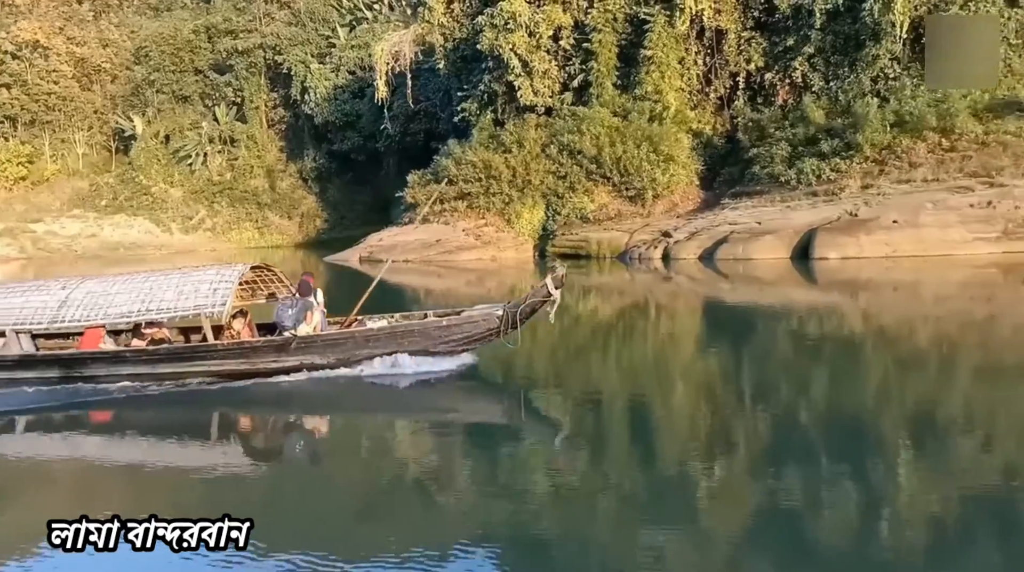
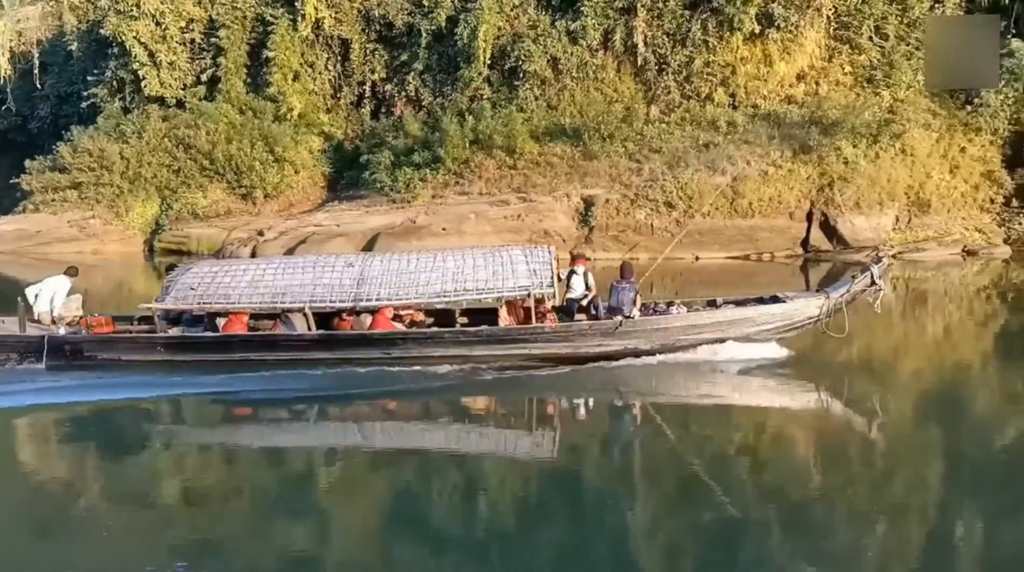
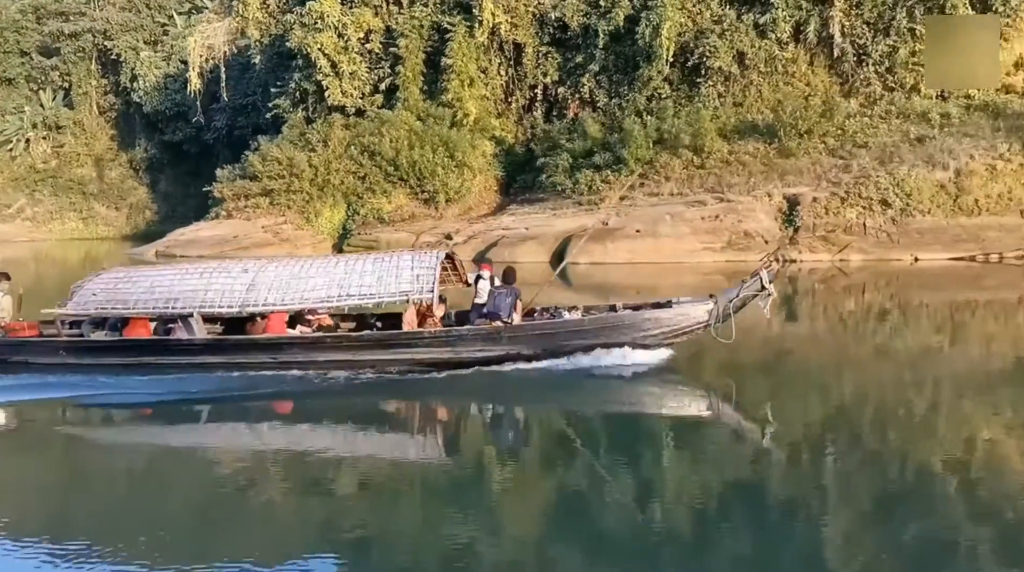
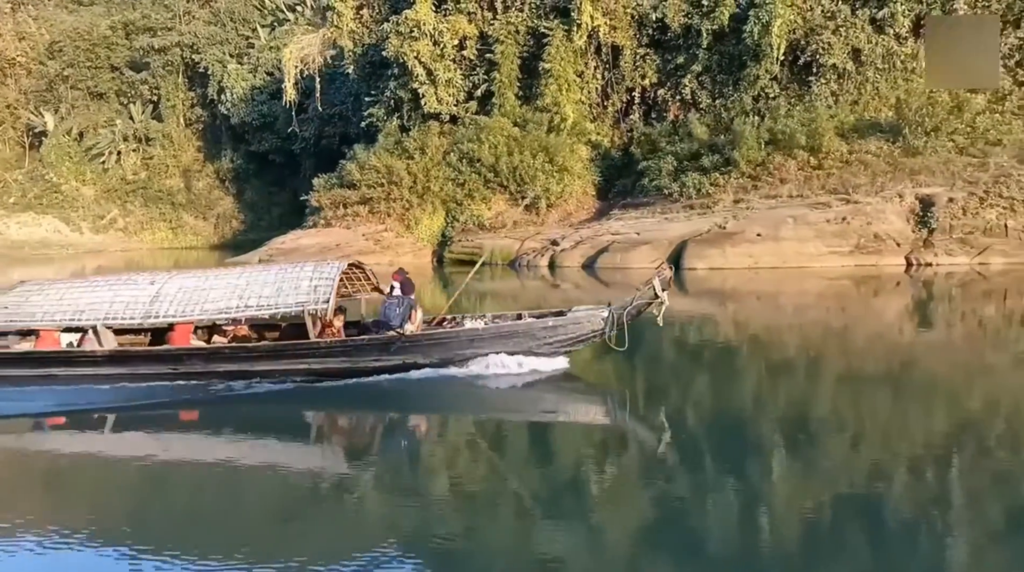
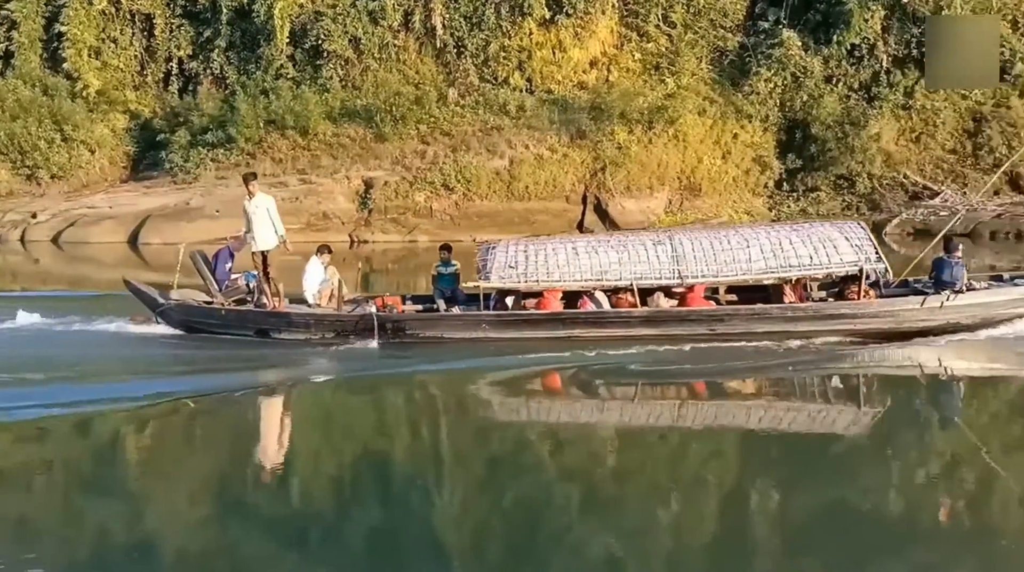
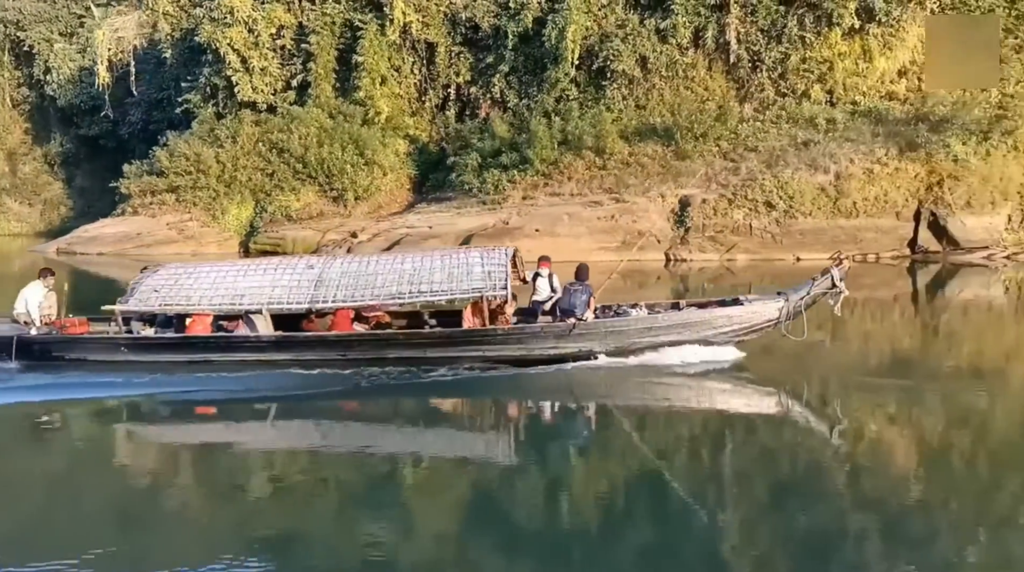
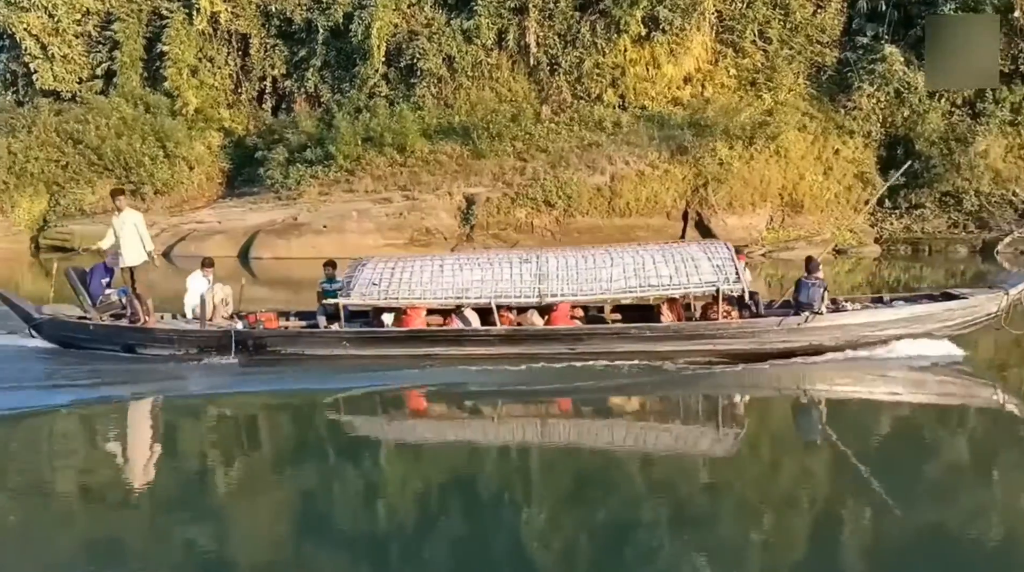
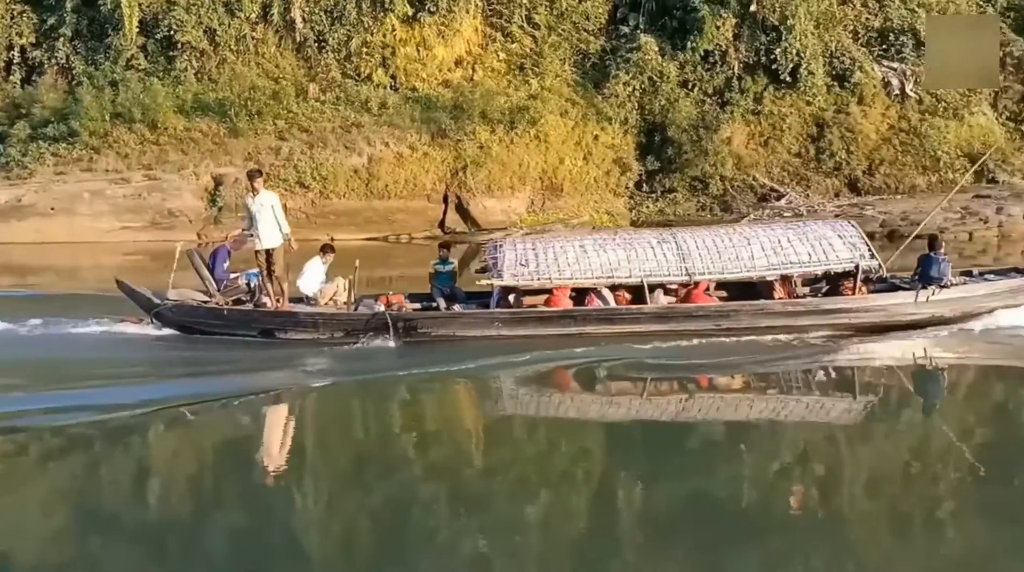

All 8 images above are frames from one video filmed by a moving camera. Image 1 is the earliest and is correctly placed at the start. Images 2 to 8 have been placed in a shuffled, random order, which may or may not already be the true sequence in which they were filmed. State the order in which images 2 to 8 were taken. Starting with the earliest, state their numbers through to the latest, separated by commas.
4, 3, 6, 2, 7, 5, 8
